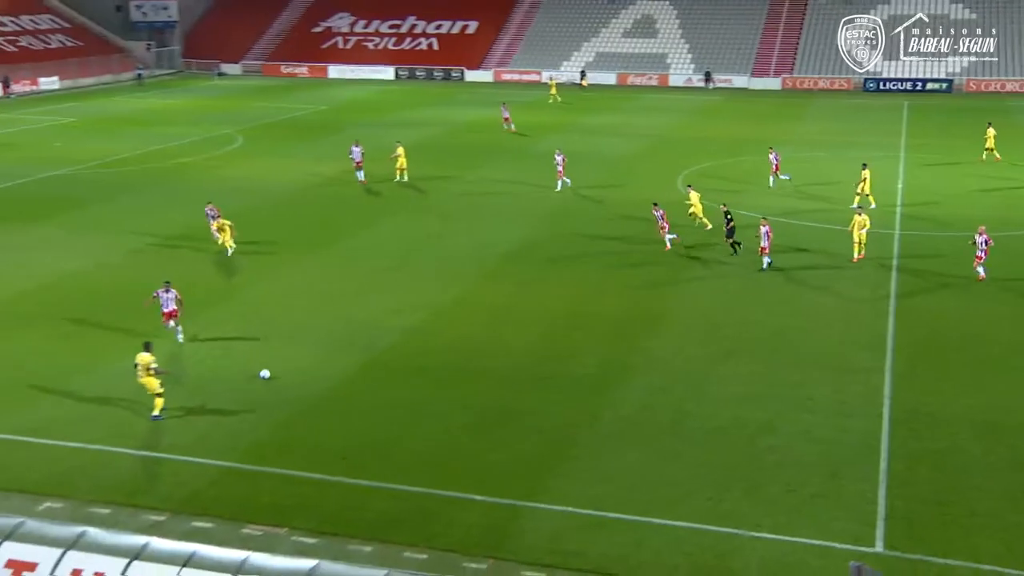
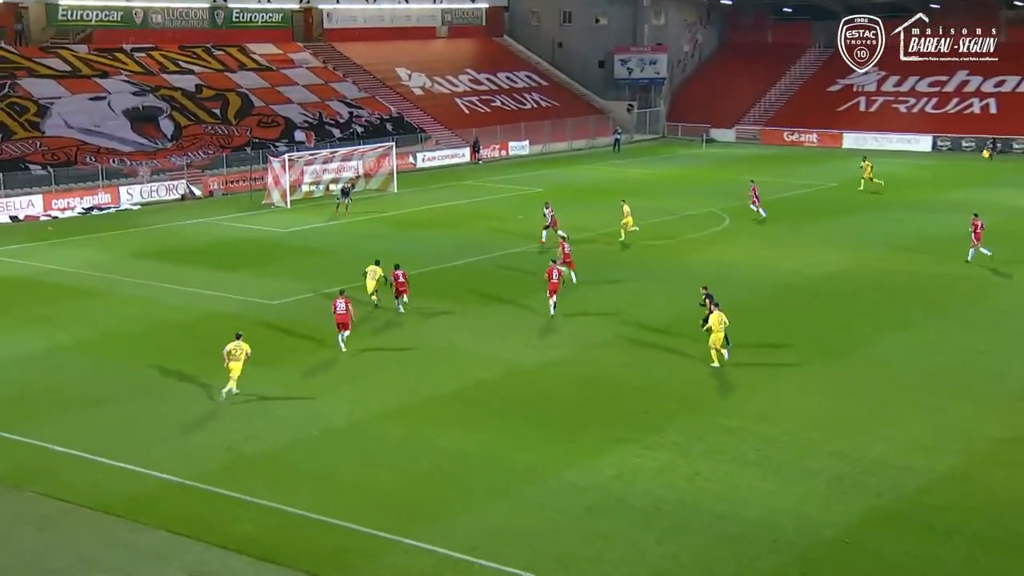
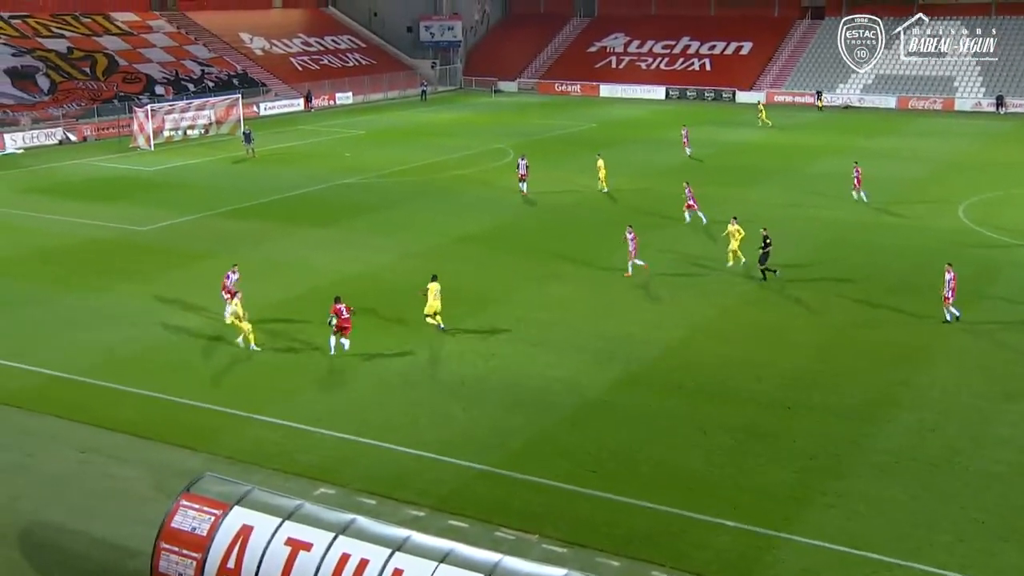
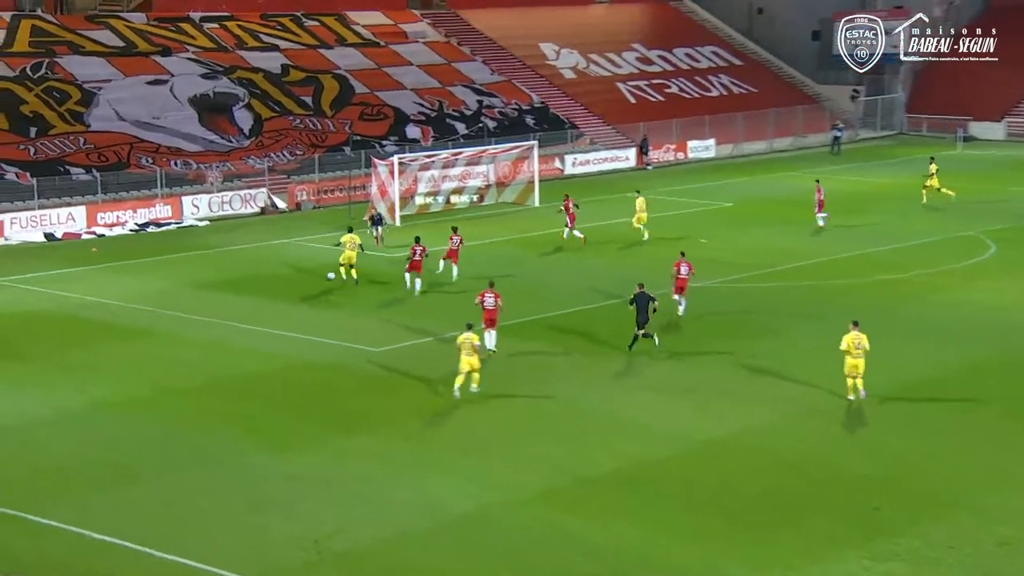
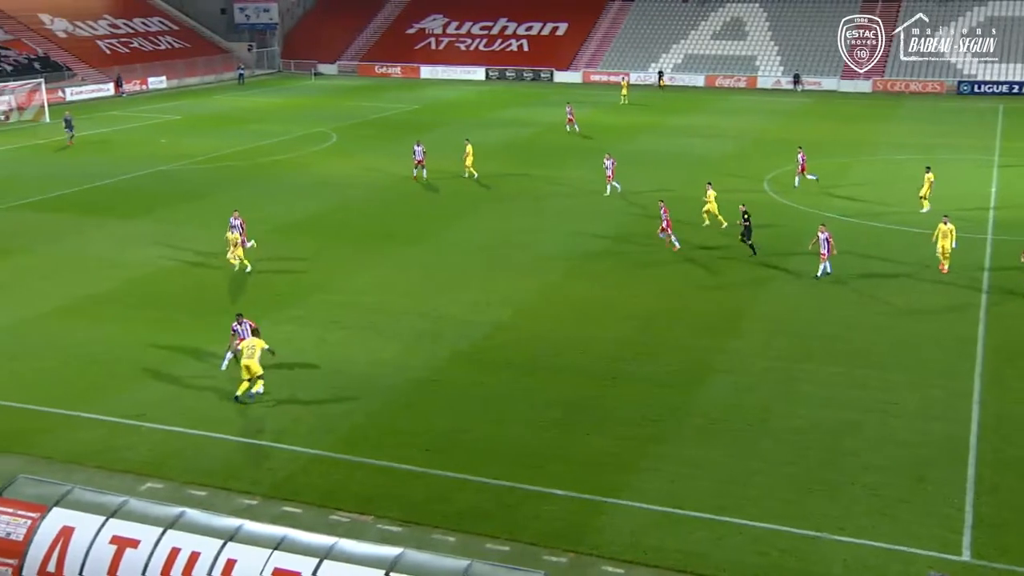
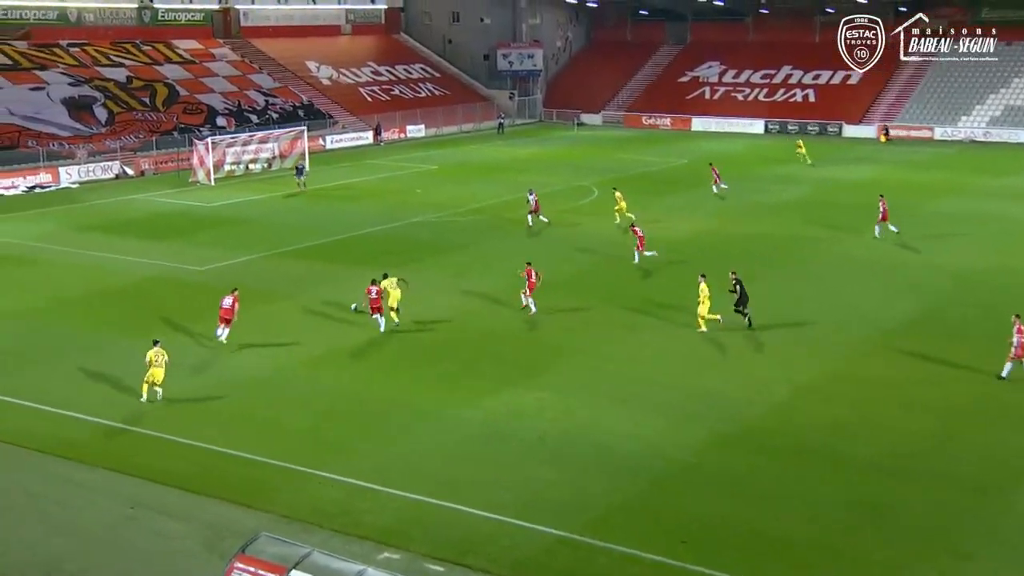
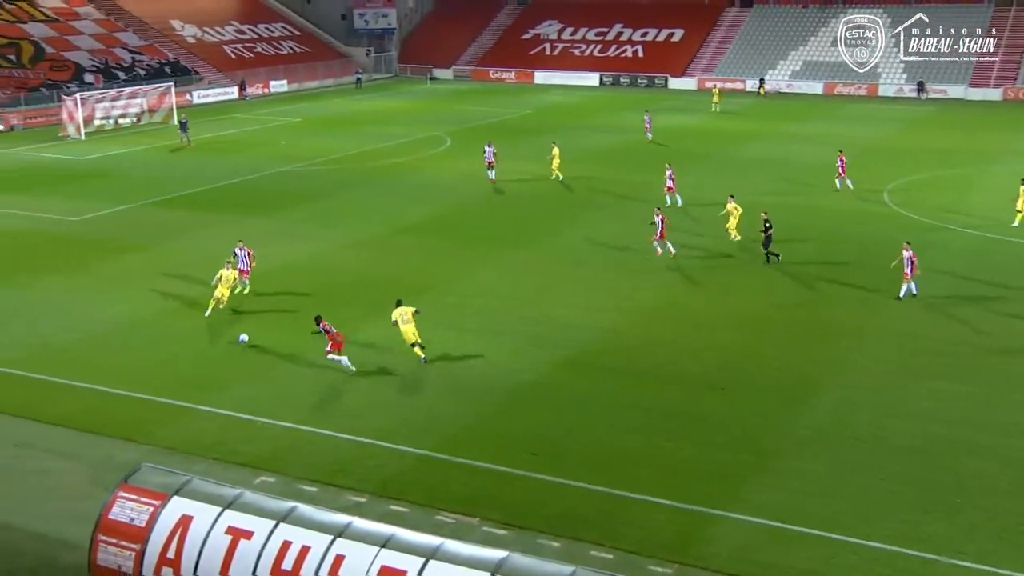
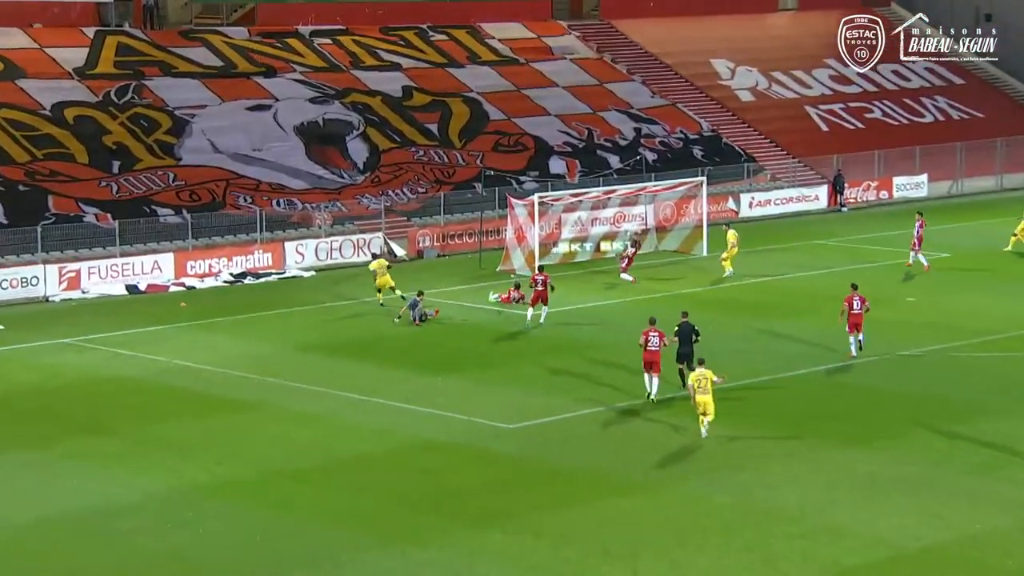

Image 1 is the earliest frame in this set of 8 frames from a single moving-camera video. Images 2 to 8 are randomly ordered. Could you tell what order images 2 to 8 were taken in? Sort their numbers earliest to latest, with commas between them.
5, 7, 3, 6, 2, 4, 8
